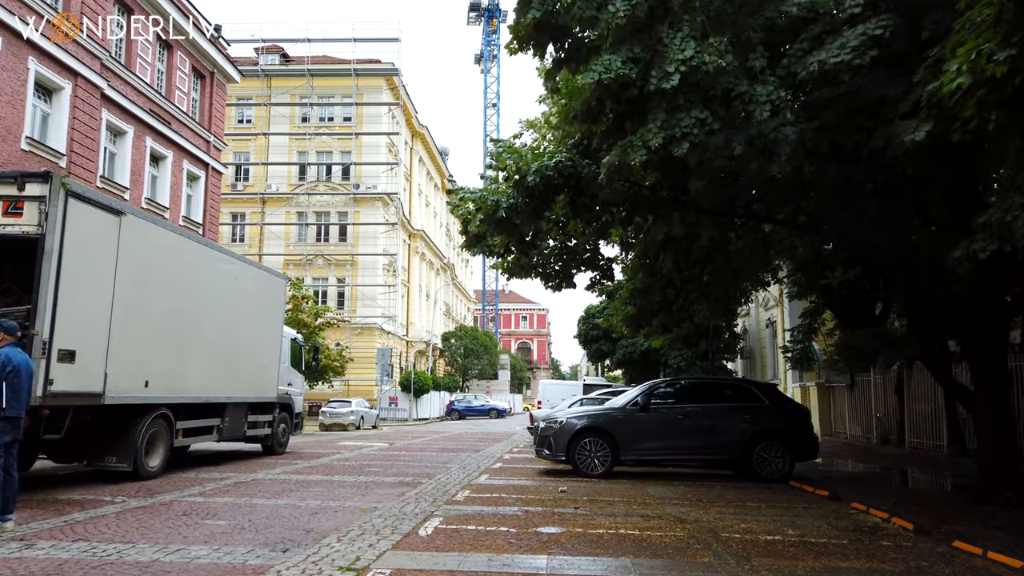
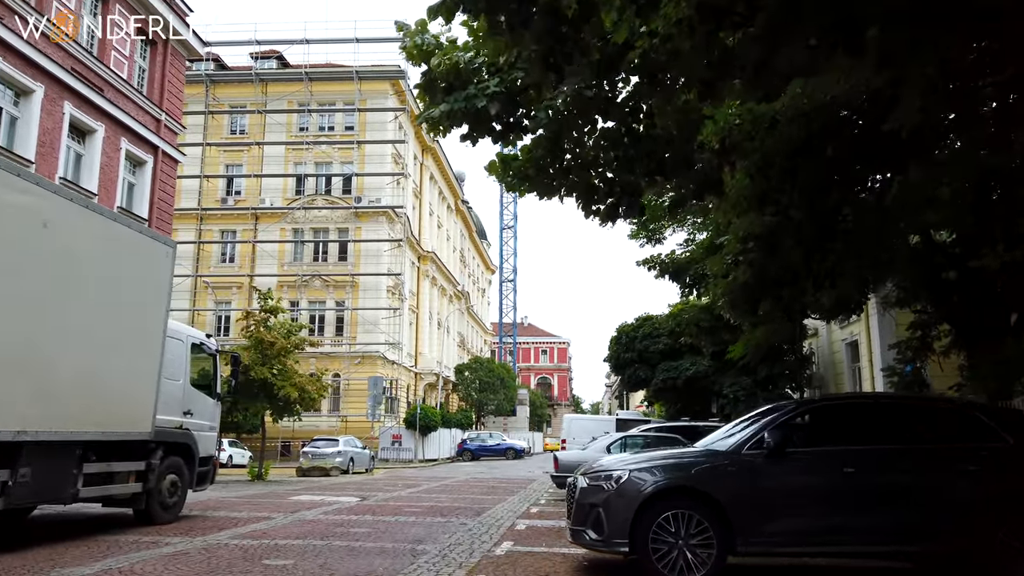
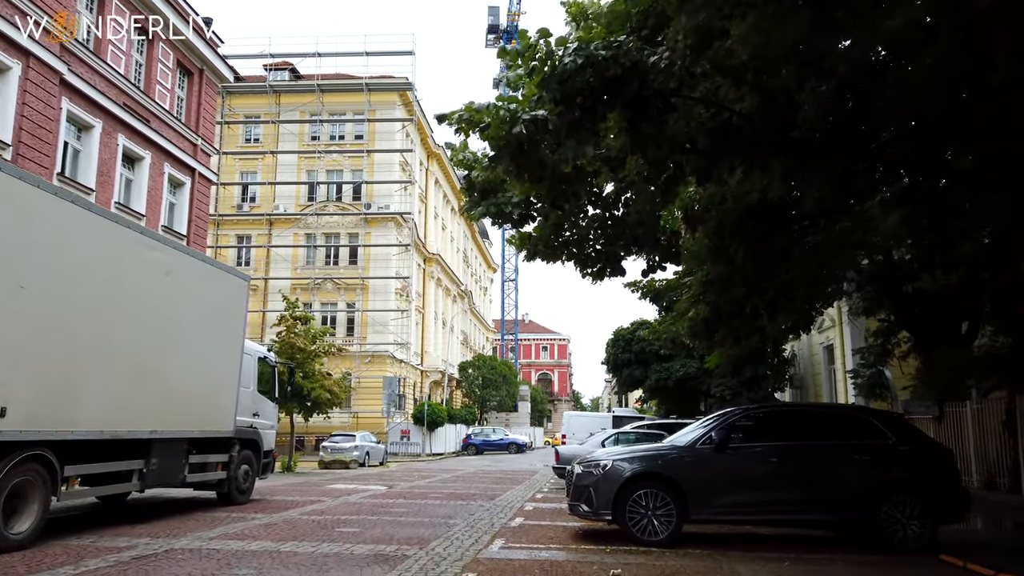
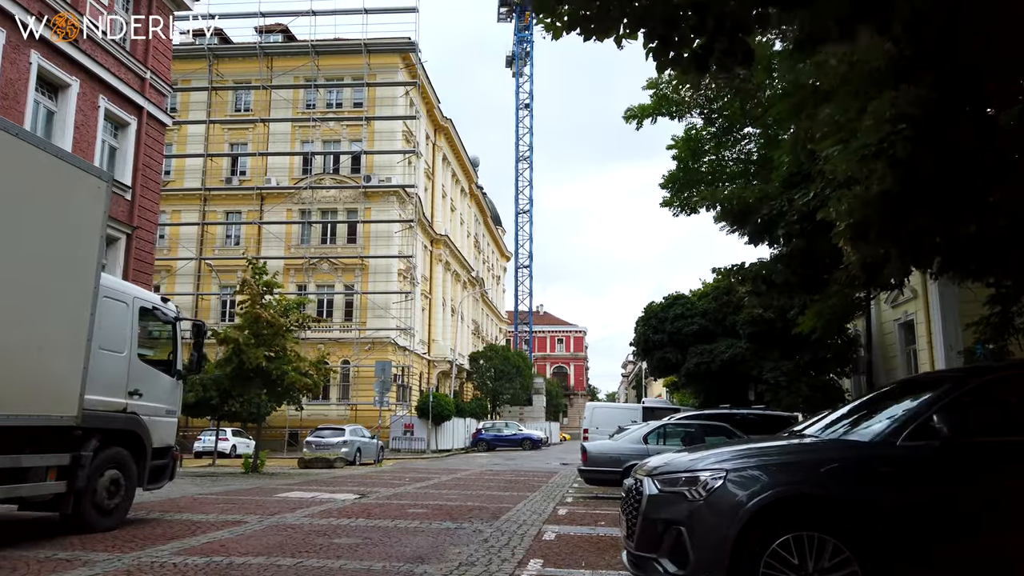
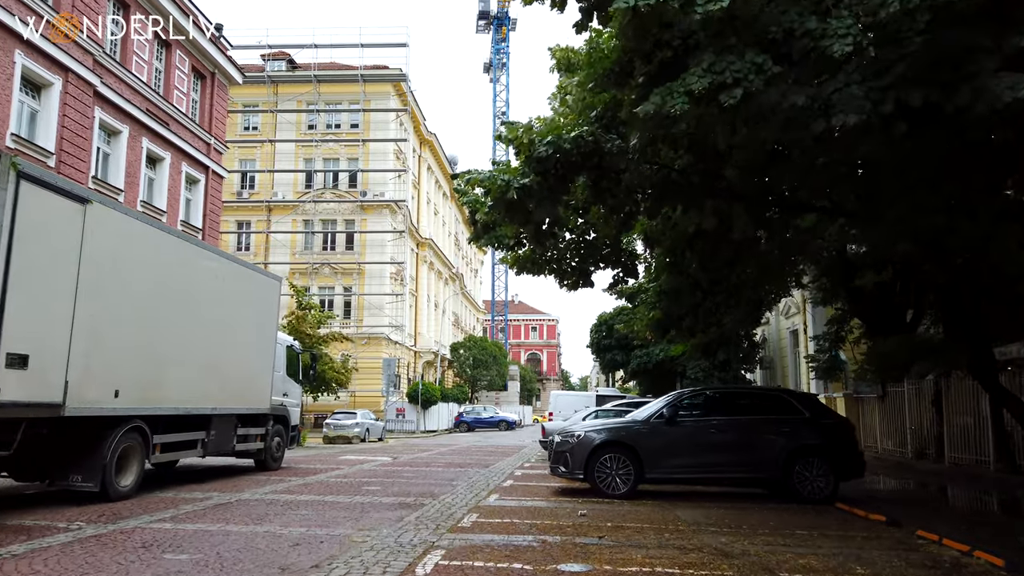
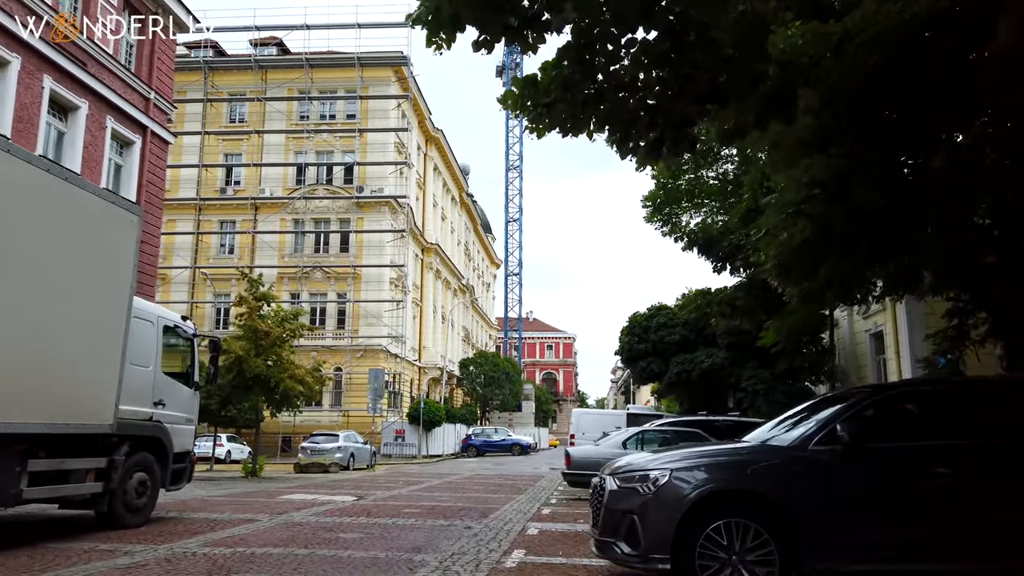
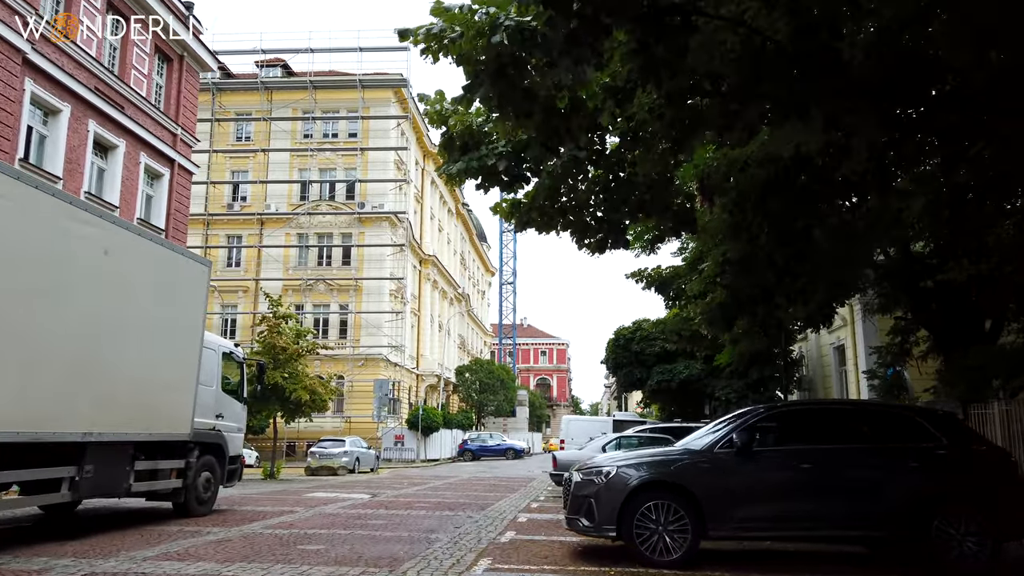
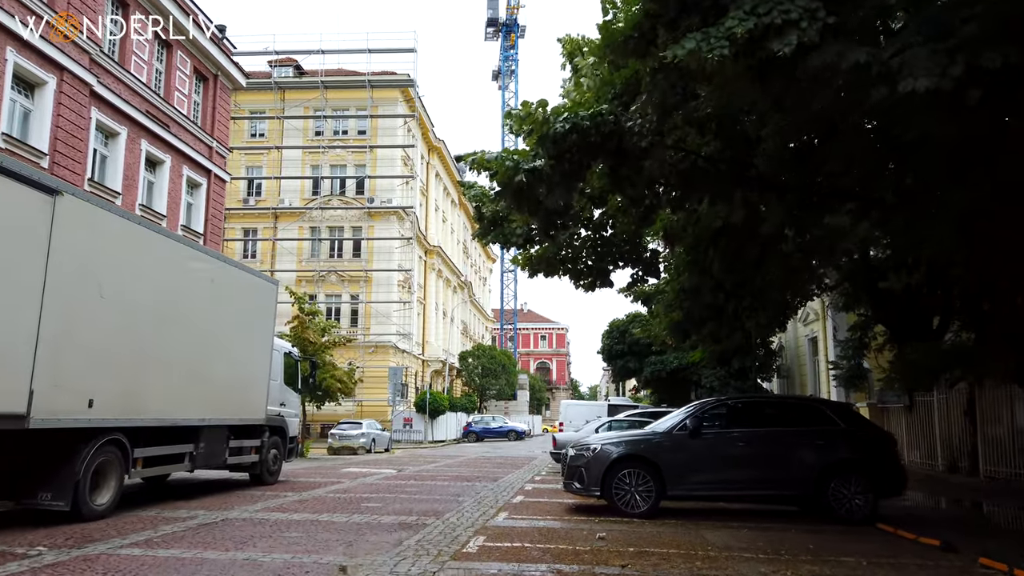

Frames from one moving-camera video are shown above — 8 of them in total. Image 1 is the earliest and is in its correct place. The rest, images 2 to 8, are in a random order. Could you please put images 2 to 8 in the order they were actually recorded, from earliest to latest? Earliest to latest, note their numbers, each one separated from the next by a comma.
5, 8, 3, 7, 2, 6, 4
